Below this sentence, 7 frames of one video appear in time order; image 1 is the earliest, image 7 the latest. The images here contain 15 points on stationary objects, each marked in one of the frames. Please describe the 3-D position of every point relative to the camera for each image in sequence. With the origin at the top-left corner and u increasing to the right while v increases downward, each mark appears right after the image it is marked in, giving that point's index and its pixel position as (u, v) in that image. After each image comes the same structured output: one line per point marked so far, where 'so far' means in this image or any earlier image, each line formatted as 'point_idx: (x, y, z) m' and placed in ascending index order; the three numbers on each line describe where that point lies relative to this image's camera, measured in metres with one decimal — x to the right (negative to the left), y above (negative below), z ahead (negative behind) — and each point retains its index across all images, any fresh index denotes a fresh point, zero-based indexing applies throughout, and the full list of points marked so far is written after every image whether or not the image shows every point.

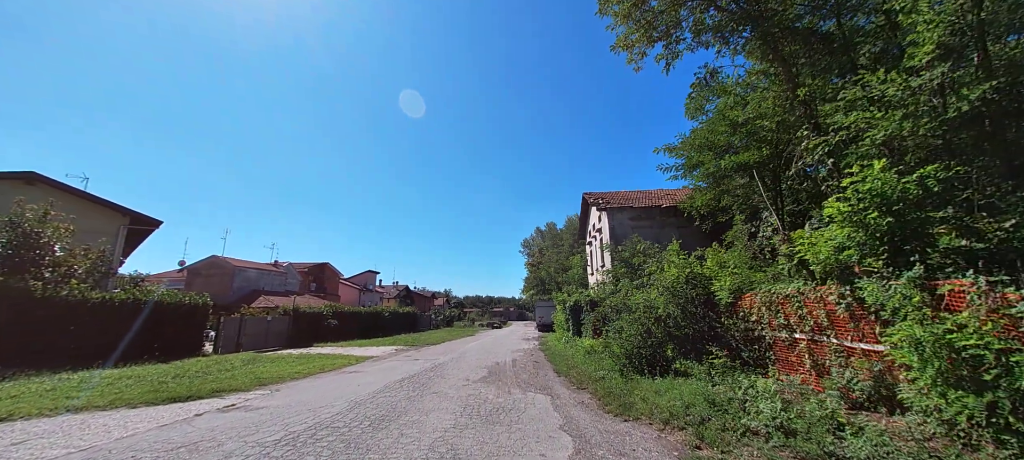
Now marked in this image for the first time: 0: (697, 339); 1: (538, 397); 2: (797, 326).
0: (+4.1, -2.5, +8.1) m
1: (+0.5, -3.4, +7.2) m
2: (+4.9, -1.7, +6.1) m
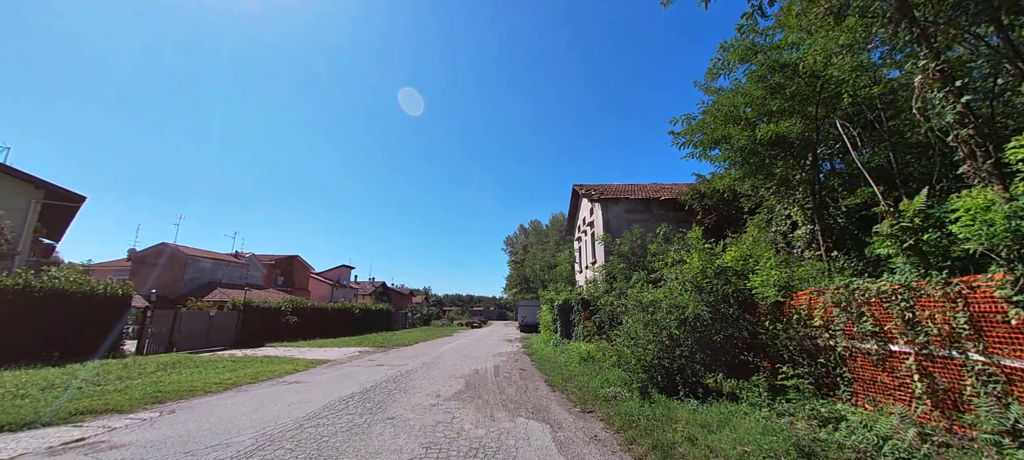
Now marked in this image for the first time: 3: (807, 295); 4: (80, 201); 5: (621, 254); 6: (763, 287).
0: (+3.9, -2.1, +6.3) m
1: (+0.3, -2.9, +5.3) m
2: (+4.7, -1.3, +4.4) m
3: (+4.8, -1.1, +5.8) m
4: (-20.9, +1.4, +17.3) m
5: (+4.5, -0.9, +14.7) m
6: (+4.6, -1.0, +6.5) m
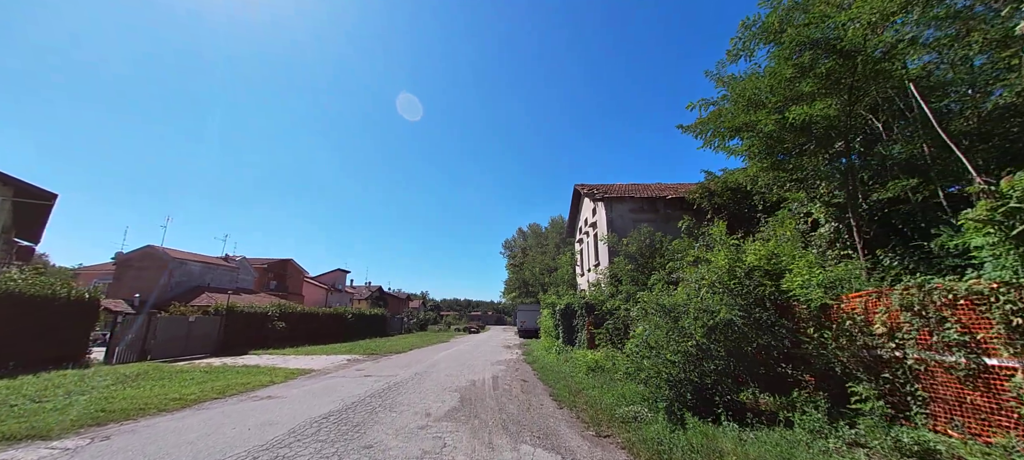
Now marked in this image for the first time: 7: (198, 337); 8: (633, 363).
0: (+3.9, -2.0, +5.4) m
1: (+0.3, -2.7, +4.4) m
2: (+4.8, -1.2, +3.5) m
3: (+4.8, -0.9, +4.9) m
4: (-20.9, +1.4, +16.3) m
5: (+4.5, -0.9, +13.8) m
6: (+4.6, -0.9, +5.6) m
7: (-15.2, -5.2, +17.5) m
8: (+2.4, -2.5, +6.8) m
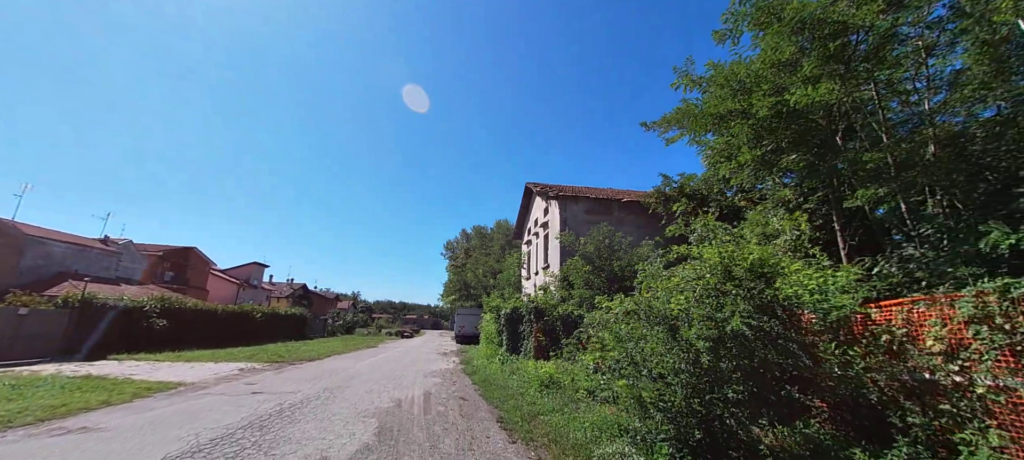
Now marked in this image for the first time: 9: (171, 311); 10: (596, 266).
0: (+3.3, -1.8, +4.3) m
1: (-0.2, -2.4, +2.7) m
2: (+4.5, -1.1, +2.6) m
3: (+4.3, -0.8, +4.0) m
4: (-22.7, +3.0, +11.2) m
5: (+2.5, -0.9, +12.7) m
6: (+4.0, -0.8, +4.6) m
7: (-17.7, -3.9, +13.2) m
8: (+1.5, -2.3, +5.4) m
9: (-18.2, -4.3, +19.2) m
10: (+2.9, -1.2, +12.2) m
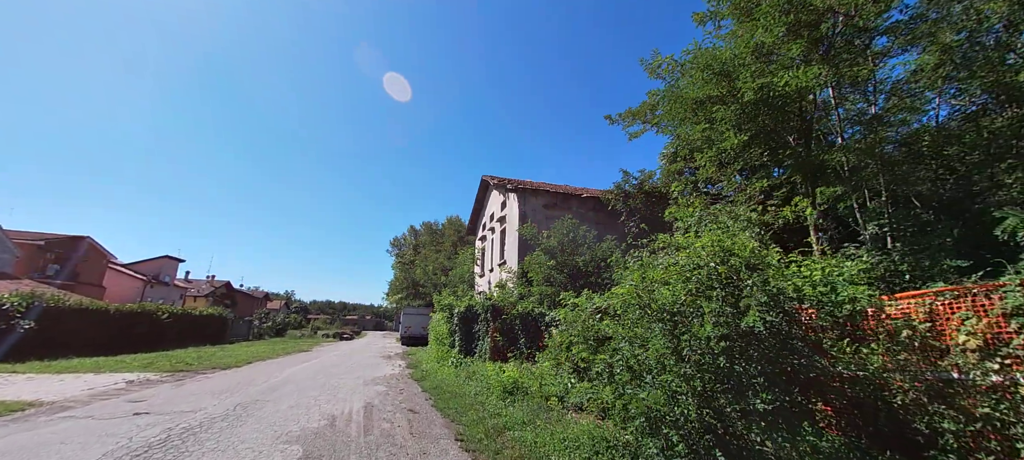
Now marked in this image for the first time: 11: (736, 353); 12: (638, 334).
0: (+3.0, -1.6, +3.8) m
1: (-0.2, -2.1, +1.7) m
2: (+4.4, -0.9, +2.3) m
3: (+4.1, -0.7, +3.6) m
4: (-23.5, +4.0, +7.0) m
5: (+1.1, -0.7, +12.0) m
6: (+3.7, -0.7, +4.2) m
7: (-19.0, -3.1, +9.7) m
8: (+1.0, -2.1, +4.6) m
9: (-20.4, -3.5, +15.6) m
10: (+1.5, -1.0, +11.5) m
11: (+2.2, -1.2, +3.5) m
12: (+1.4, -1.2, +4.1) m
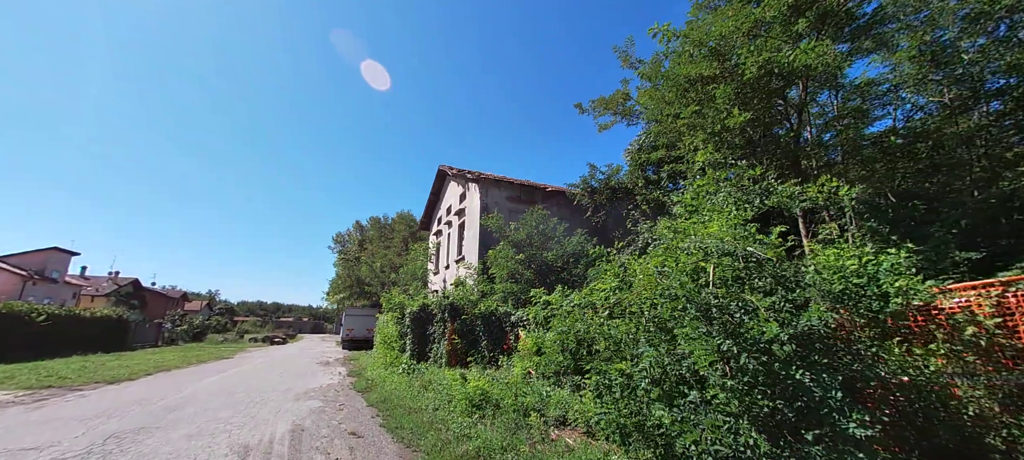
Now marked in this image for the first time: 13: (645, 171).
0: (+2.9, -1.4, +3.2) m
1: (0.0, -1.8, +0.7) m
2: (+4.5, -0.8, +1.9) m
3: (+4.0, -0.5, +3.2) m
4: (-23.7, +4.8, +2.8) m
5: (-0.1, -0.4, +11.1) m
6: (+3.5, -0.5, +3.6) m
7: (-19.8, -2.3, +6.0) m
8: (+0.8, -1.8, +3.7) m
9: (-21.9, -2.7, +11.7) m
10: (+0.4, -0.8, +10.6) m
11: (+2.1, -1.0, +2.8) m
12: (+1.3, -1.0, +3.3) m
13: (+4.5, +2.0, +12.2) m
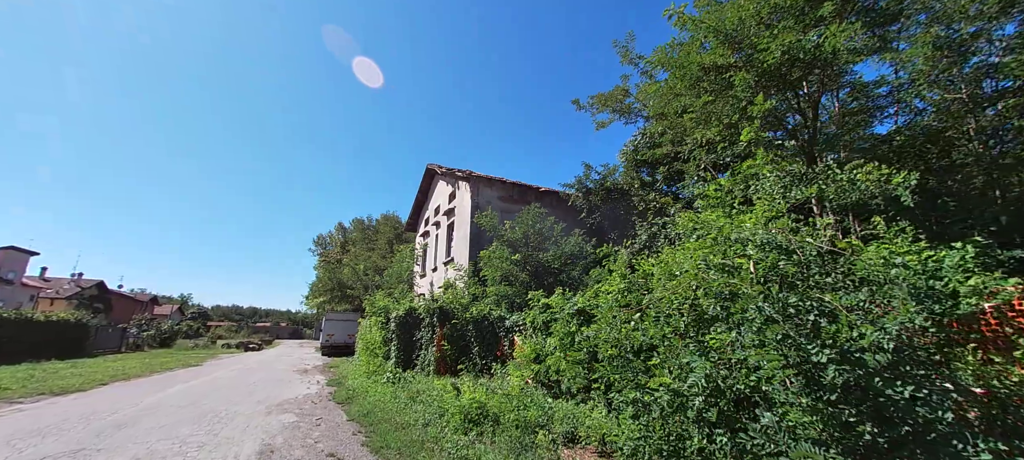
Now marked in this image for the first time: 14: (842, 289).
0: (+3.0, -1.4, +2.7) m
1: (+0.2, -1.7, +0.1) m
2: (+4.7, -0.7, +1.5) m
3: (+4.2, -0.5, +2.8) m
4: (-23.4, +5.2, +1.4) m
5: (-0.2, -0.4, +10.5) m
6: (+3.7, -0.4, +3.2) m
7: (-19.7, -2.0, +4.6) m
8: (+0.9, -1.7, +3.2) m
9: (-22.1, -2.5, +10.2) m
10: (+0.2, -0.7, +10.1) m
11: (+2.3, -0.9, +2.3) m
12: (+1.4, -0.9, +2.8) m
13: (+4.3, +1.9, +11.9) m
14: (+2.3, -0.5, +2.6) m
